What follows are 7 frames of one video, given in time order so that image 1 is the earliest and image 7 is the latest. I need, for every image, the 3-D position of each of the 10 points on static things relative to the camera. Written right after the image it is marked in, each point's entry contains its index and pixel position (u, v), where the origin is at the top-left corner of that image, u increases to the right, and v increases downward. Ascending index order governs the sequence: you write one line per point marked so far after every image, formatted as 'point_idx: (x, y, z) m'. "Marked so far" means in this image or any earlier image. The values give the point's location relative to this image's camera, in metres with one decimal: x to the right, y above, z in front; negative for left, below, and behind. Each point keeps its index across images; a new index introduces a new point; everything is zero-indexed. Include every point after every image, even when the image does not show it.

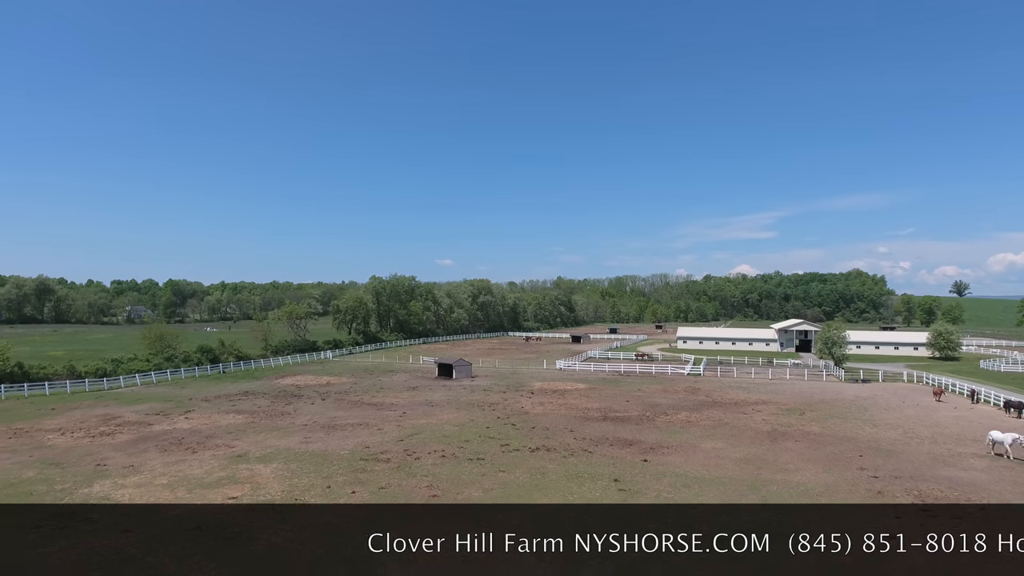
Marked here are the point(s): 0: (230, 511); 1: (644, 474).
0: (-8.5, -6.6, +15.4) m
1: (+5.1, -7.1, +19.4) m
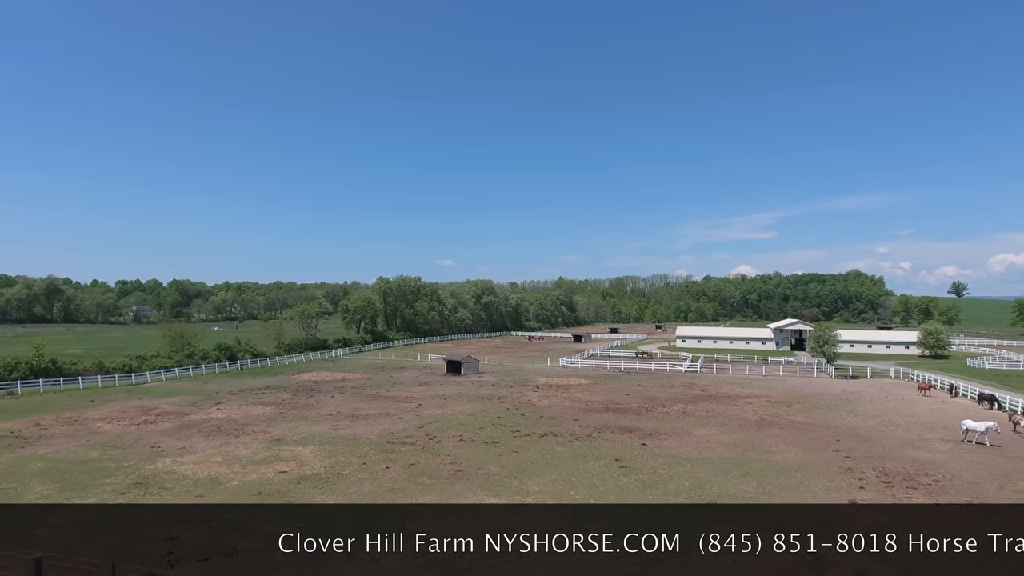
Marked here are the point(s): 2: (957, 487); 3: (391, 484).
0: (-7.9, -6.7, +17.8) m
1: (+5.6, -7.1, +21.8) m
2: (+15.4, -6.8, +17.6) m
3: (-4.1, -6.7, +17.6) m
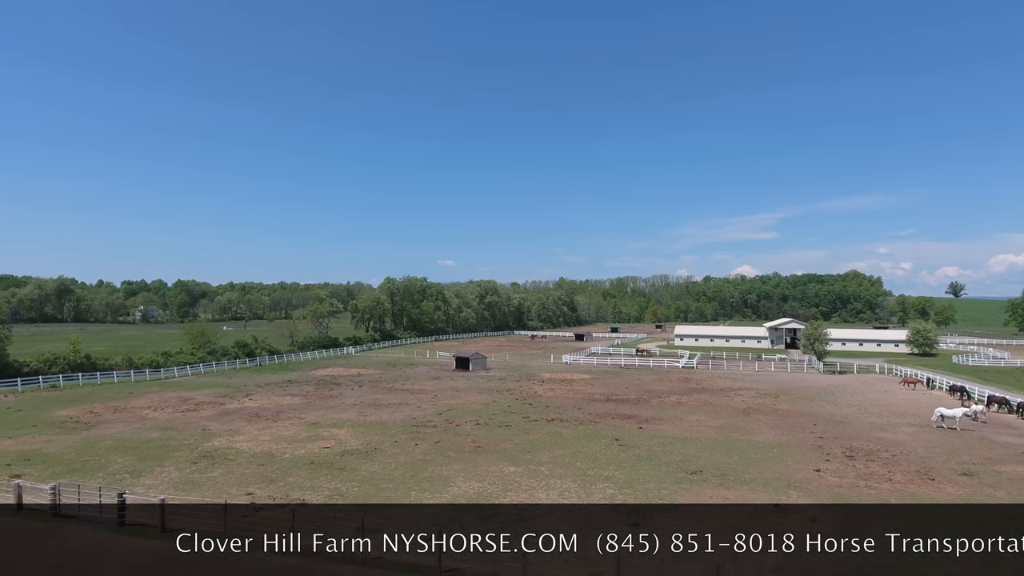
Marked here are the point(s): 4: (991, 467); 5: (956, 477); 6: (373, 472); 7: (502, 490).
0: (-7.4, -6.7, +20.6) m
1: (+6.2, -7.1, +24.6) m
2: (+16.0, -6.8, +20.4) m
3: (-3.5, -6.7, +20.5) m
4: (+18.2, -6.7, +19.3) m
5: (+16.0, -6.7, +18.4) m
6: (-4.9, -6.6, +18.3) m
7: (-0.1, -6.6, +16.9) m
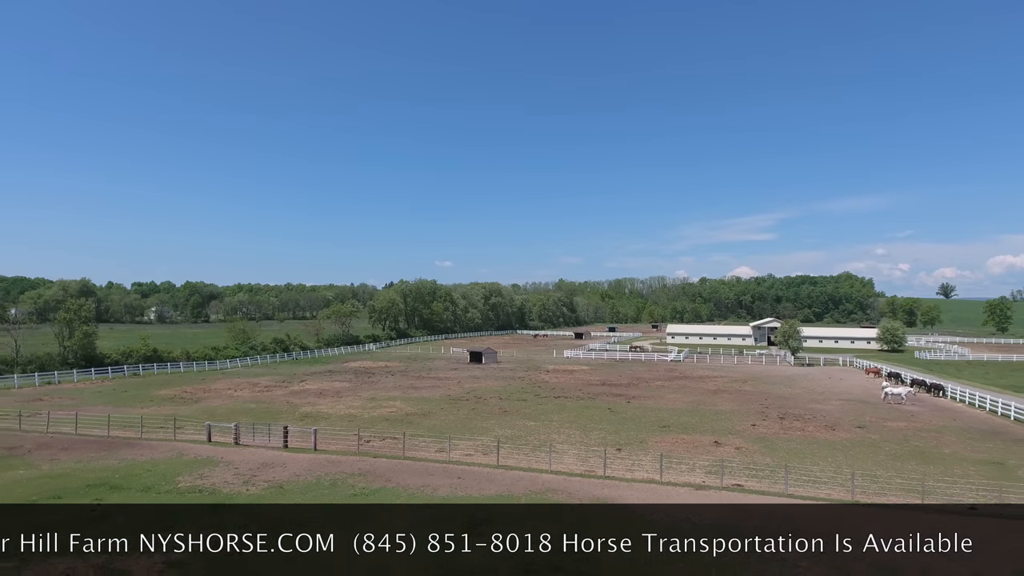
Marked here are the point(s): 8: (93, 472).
0: (-6.3, -6.9, +27.8) m
1: (+7.2, -7.4, +31.8) m
2: (+17.1, -7.1, +27.7) m
3: (-2.5, -7.0, +27.7) m
4: (+19.3, -7.0, +26.6) m
5: (+17.0, -7.0, +25.6) m
6: (-3.9, -6.8, +25.5) m
7: (+0.9, -6.8, +24.1) m
8: (-14.8, -6.4, +17.9) m
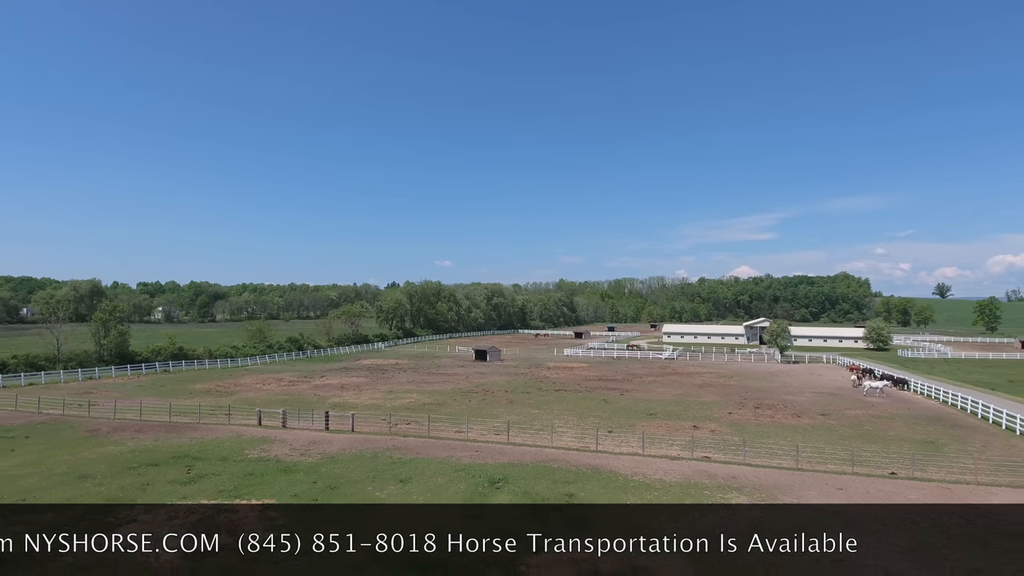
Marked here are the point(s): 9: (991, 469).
0: (-6.0, -7.2, +31.4) m
1: (+7.5, -7.6, +35.4) m
2: (+17.4, -7.4, +31.3) m
3: (-2.1, -7.2, +31.3) m
4: (+19.6, -7.3, +30.2) m
5: (+17.4, -7.3, +29.2) m
6: (-3.5, -7.1, +29.1) m
7: (+1.3, -7.1, +27.7) m
8: (-14.5, -6.7, +21.6) m
9: (+18.3, -6.9, +19.6) m
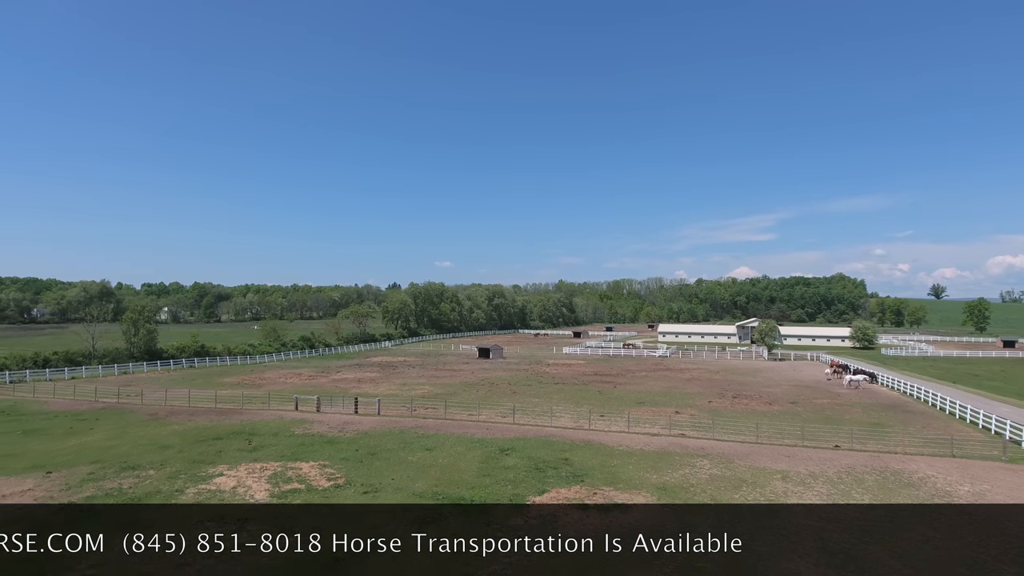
0: (-5.7, -7.3, +35.1) m
1: (+7.8, -7.8, +39.1) m
2: (+17.6, -7.5, +35.0) m
3: (-1.9, -7.4, +35.0) m
4: (+19.9, -7.4, +33.9) m
5: (+17.6, -7.4, +32.9) m
6: (-3.3, -7.2, +32.8) m
7: (+1.5, -7.2, +31.4) m
8: (-14.2, -6.8, +25.2) m
9: (+18.6, -7.1, +23.2) m
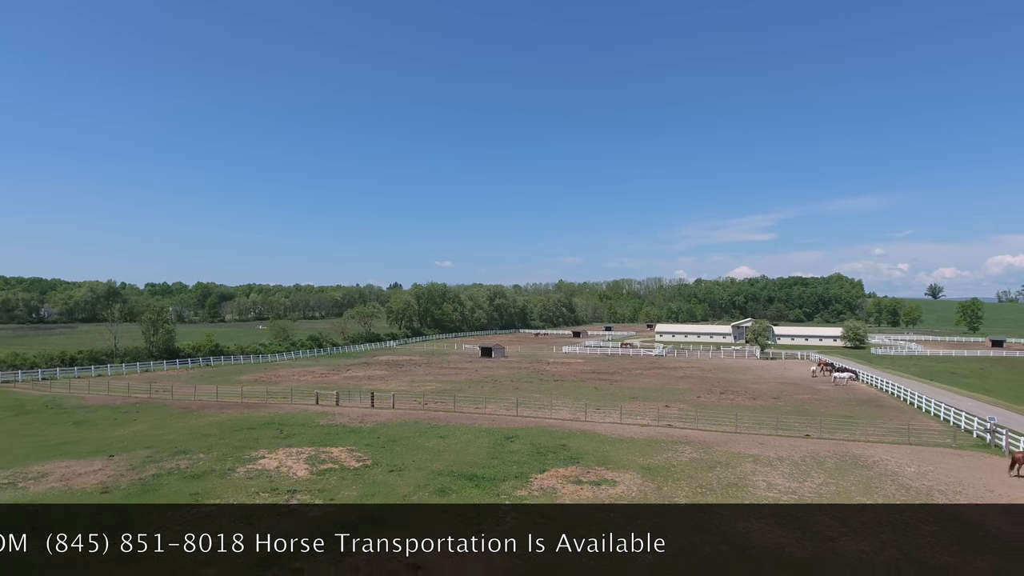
0: (-5.5, -7.6, +37.6) m
1: (+8.0, -8.0, +41.7) m
2: (+17.8, -7.8, +37.5) m
3: (-1.7, -7.6, +37.5) m
4: (+20.0, -7.7, +36.5) m
5: (+17.8, -7.7, +35.5) m
6: (-3.1, -7.5, +35.3) m
7: (+1.7, -7.5, +34.0) m
8: (-14.1, -7.1, +27.8) m
9: (+18.8, -7.3, +25.8) m
